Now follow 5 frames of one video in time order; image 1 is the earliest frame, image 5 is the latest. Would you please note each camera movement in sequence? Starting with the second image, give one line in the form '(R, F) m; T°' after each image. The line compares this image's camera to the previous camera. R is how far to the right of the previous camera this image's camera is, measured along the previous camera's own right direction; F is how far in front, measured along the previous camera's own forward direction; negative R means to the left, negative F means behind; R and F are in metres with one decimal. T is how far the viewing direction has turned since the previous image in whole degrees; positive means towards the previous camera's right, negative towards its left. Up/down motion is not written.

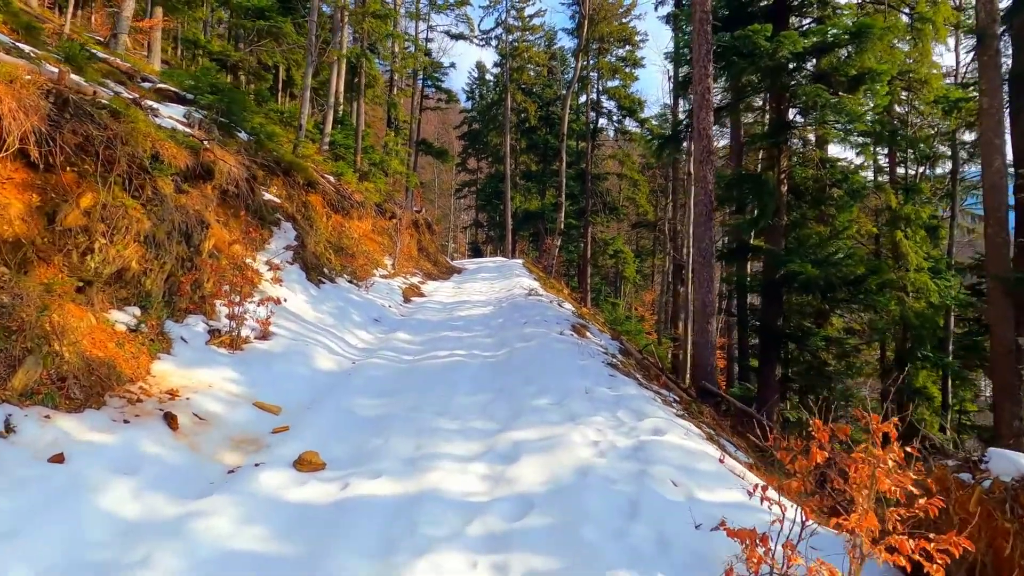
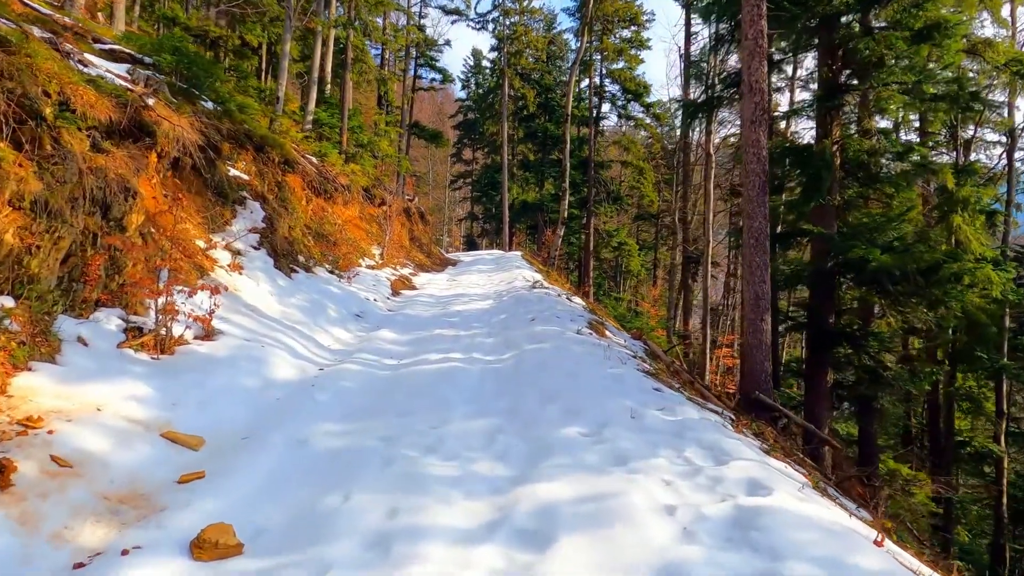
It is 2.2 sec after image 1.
(-0.1, +1.4) m; 0°
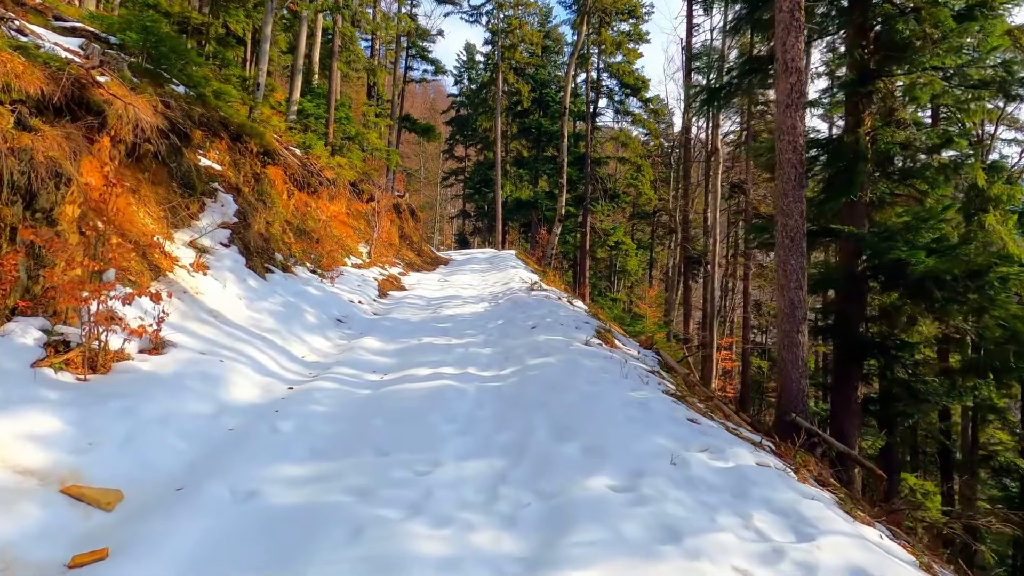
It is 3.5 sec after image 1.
(-0.1, +0.8) m; +1°
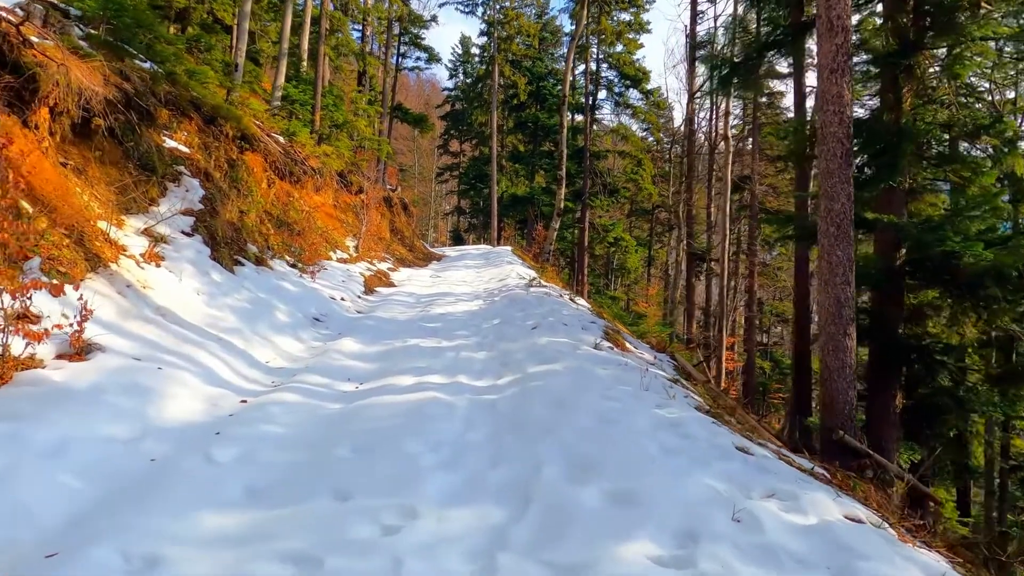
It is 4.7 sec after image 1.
(0.0, +0.8) m; 0°
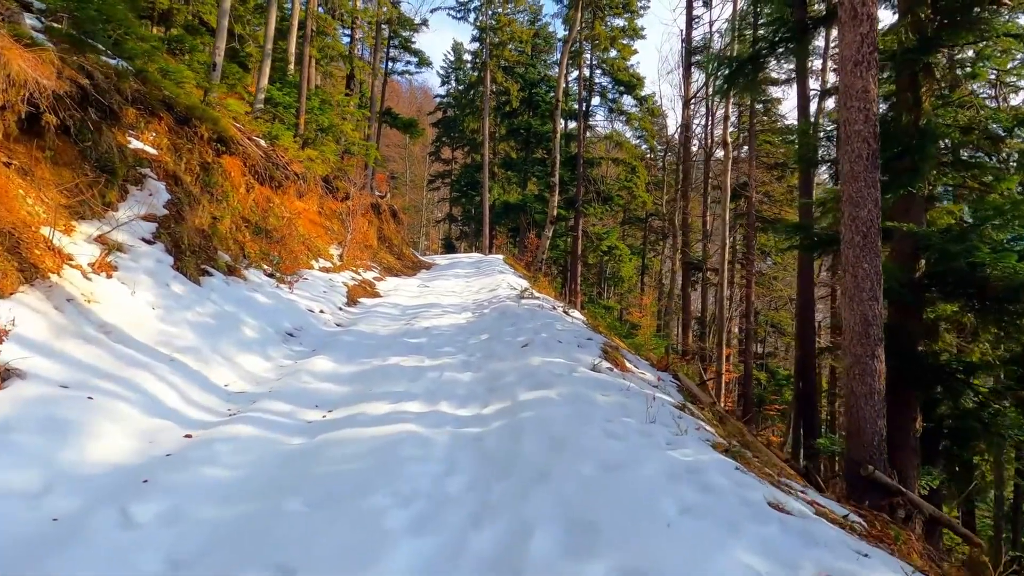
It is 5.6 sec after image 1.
(0.0, +0.5) m; +1°
